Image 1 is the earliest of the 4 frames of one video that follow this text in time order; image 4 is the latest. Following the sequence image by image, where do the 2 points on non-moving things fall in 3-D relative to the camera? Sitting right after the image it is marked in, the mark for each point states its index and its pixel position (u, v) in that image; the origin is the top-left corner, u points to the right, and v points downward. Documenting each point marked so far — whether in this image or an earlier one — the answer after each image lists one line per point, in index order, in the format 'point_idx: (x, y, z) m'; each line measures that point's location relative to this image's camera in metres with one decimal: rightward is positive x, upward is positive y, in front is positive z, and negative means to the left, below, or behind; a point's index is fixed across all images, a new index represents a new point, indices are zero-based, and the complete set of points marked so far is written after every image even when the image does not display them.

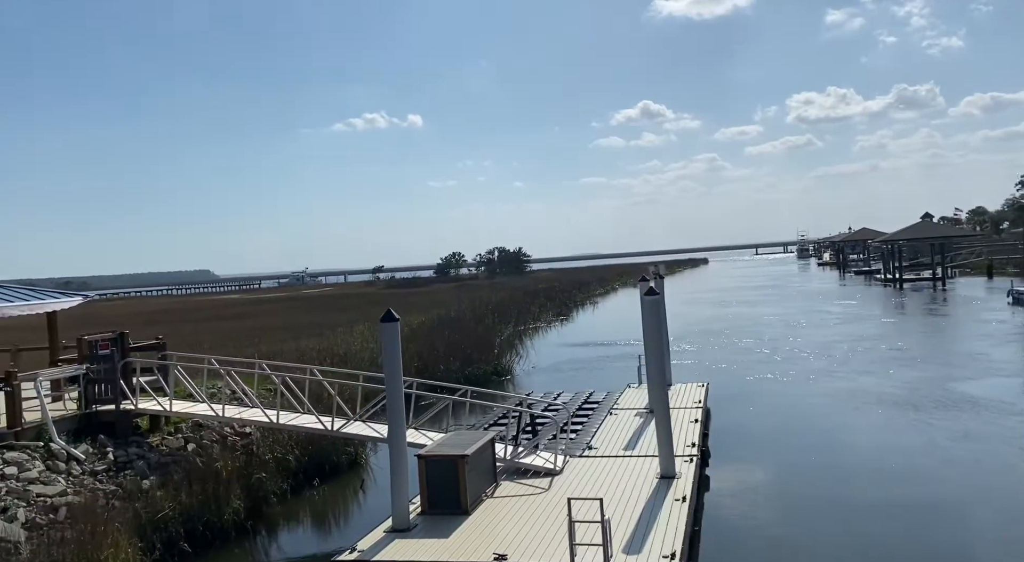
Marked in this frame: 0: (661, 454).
0: (+1.7, -2.0, +8.6) m
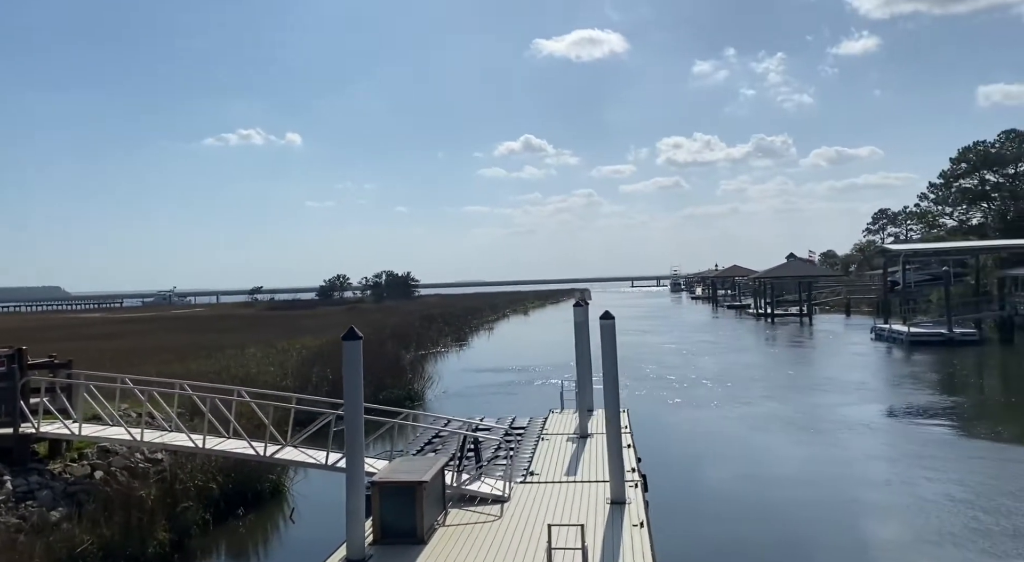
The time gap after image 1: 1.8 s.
0: (+1.1, -2.3, +8.7) m
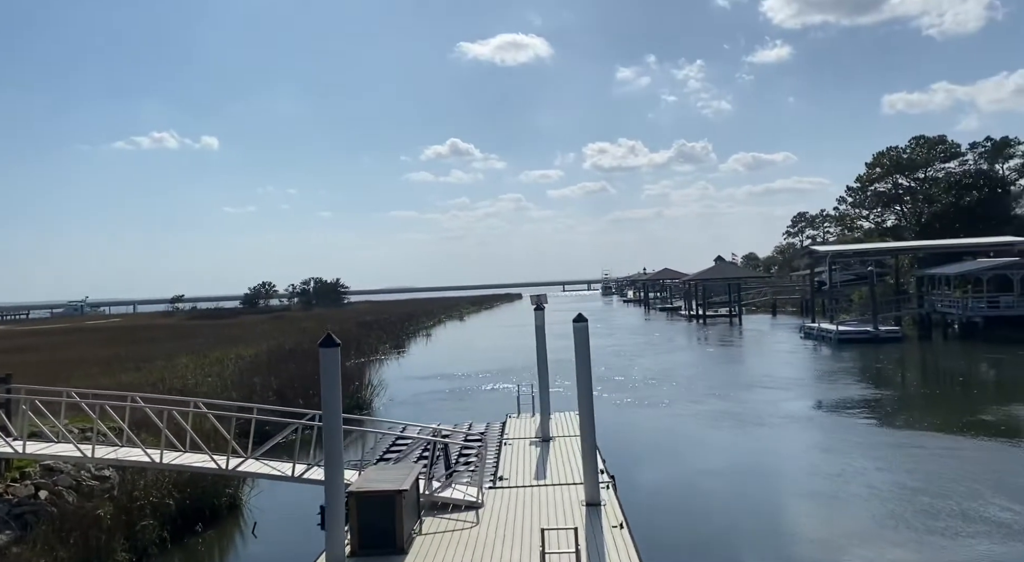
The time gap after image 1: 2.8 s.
0: (+0.9, -2.3, +8.7) m
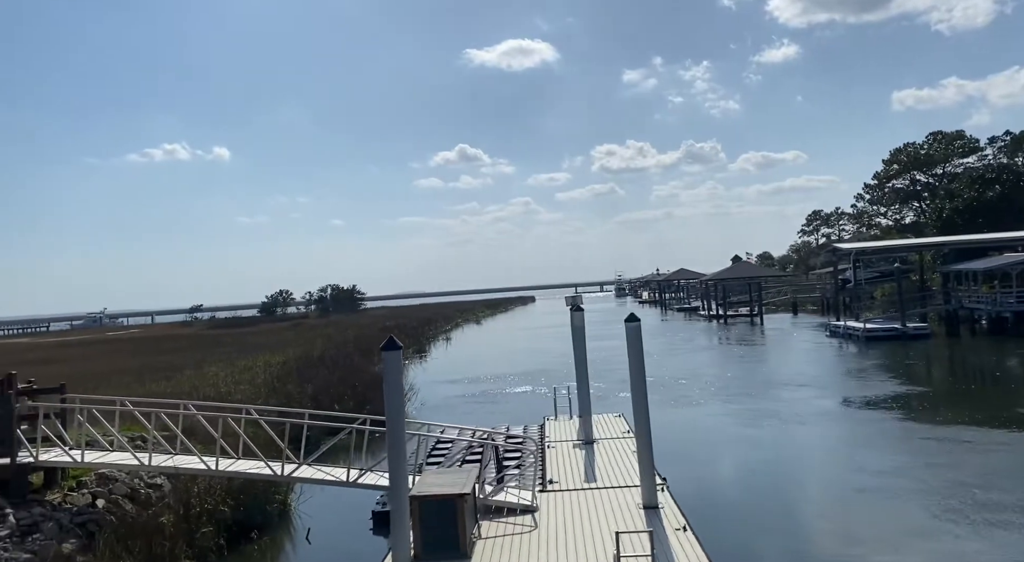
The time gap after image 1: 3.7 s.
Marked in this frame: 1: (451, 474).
0: (+1.5, -2.3, +8.7) m
1: (-0.6, -2.0, +8.2) m
